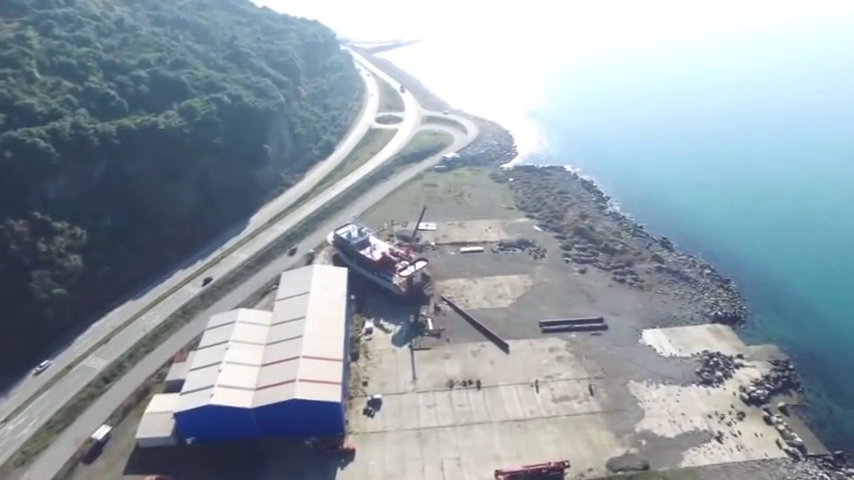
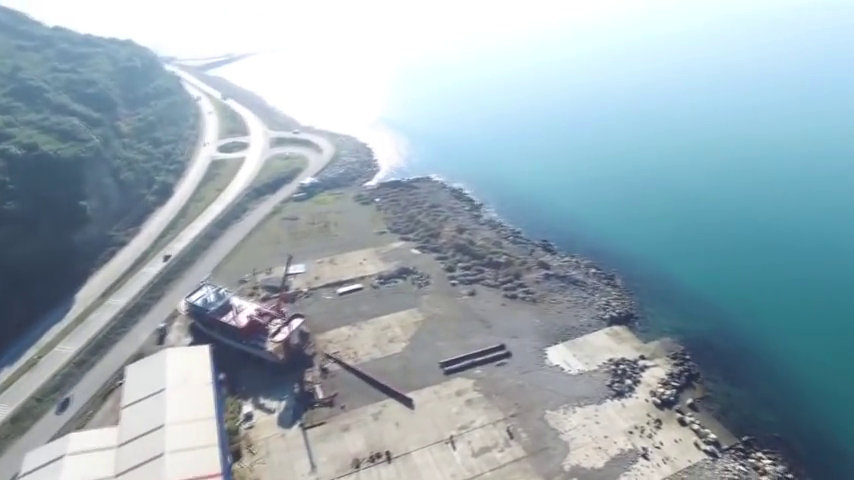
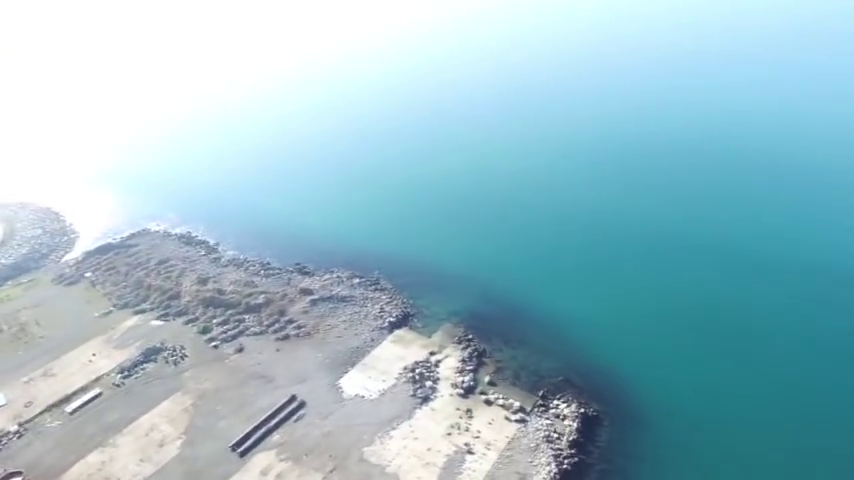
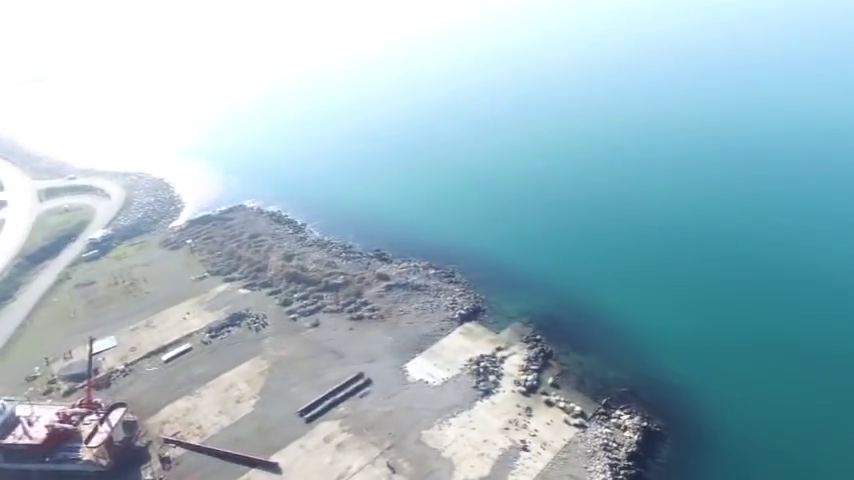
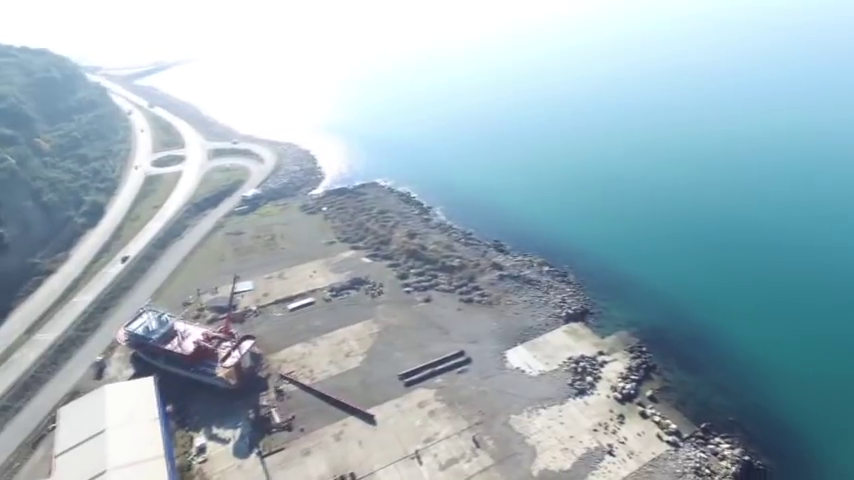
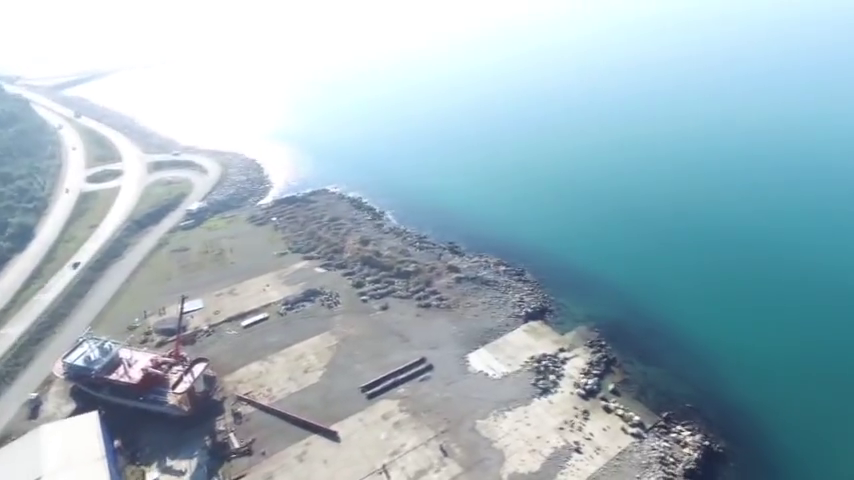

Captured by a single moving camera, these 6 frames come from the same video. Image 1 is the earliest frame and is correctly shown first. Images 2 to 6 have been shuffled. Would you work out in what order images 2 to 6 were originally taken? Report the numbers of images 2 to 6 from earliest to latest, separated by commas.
2, 5, 6, 4, 3
